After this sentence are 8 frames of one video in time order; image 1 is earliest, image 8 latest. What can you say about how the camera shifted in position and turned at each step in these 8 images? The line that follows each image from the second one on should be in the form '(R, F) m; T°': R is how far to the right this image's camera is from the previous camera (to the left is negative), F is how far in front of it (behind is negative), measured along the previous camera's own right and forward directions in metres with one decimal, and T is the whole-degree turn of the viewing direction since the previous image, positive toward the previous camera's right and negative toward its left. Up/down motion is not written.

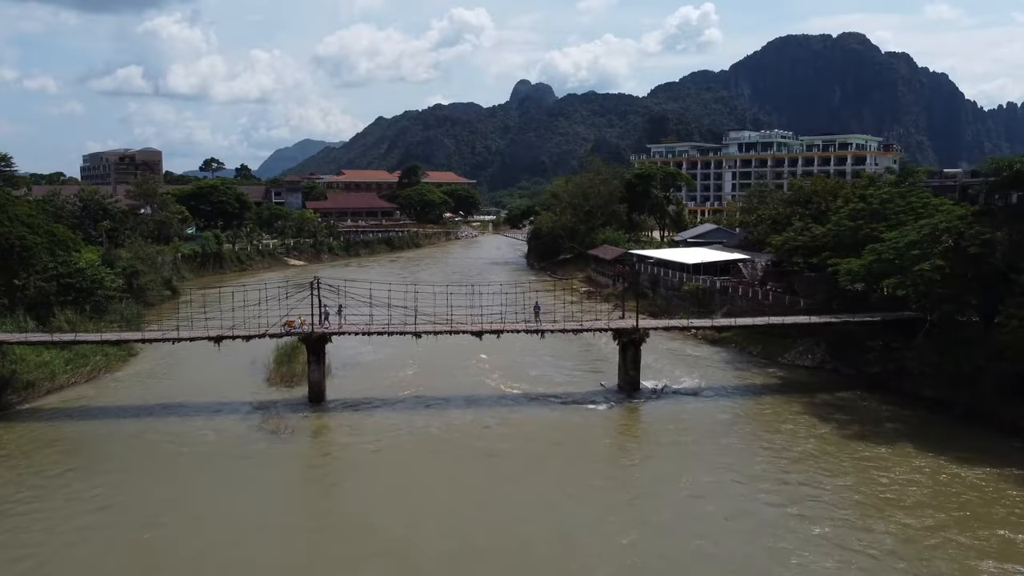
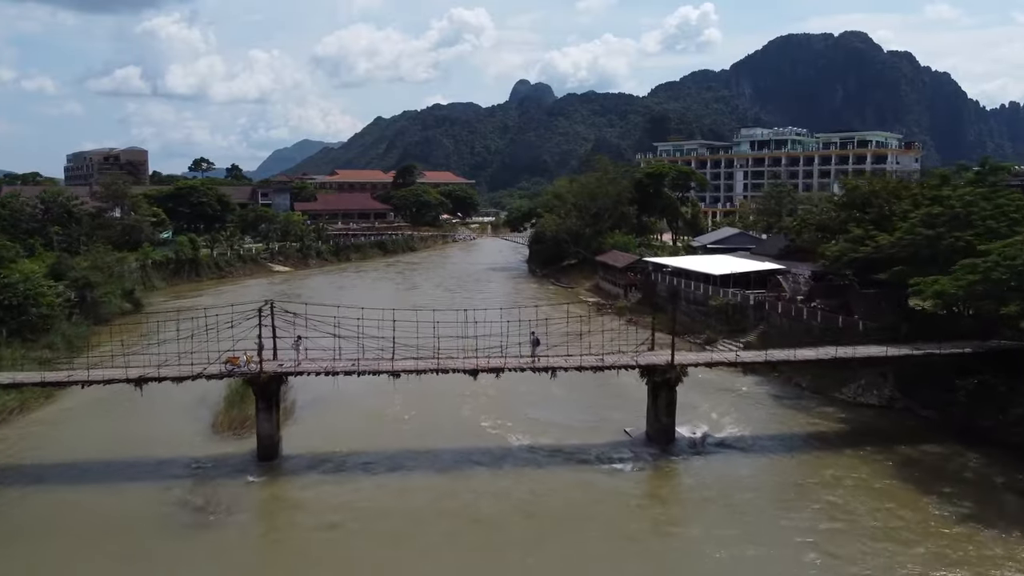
(-0.1, +4.1) m; 0°
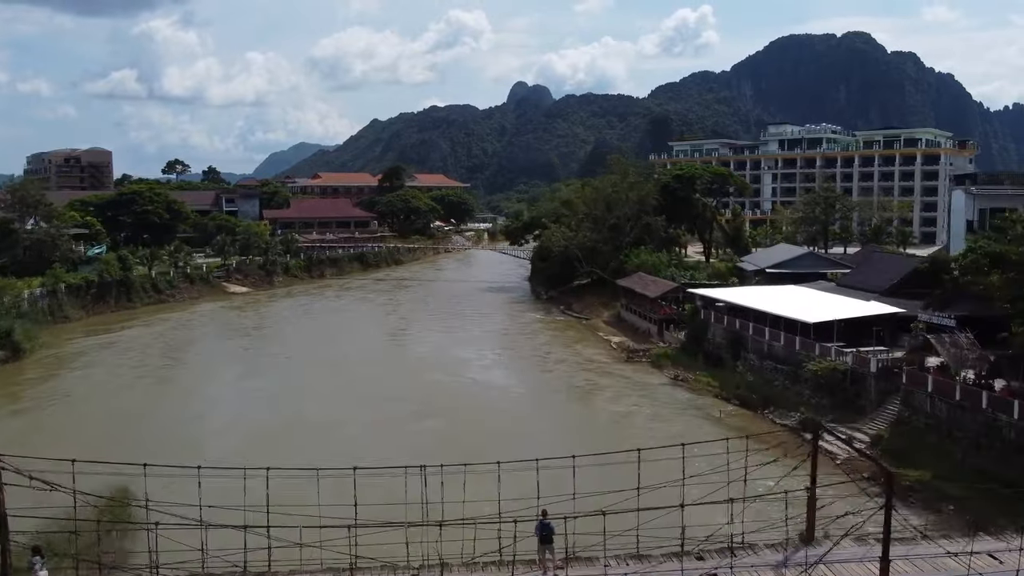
(-0.1, +8.7) m; 0°
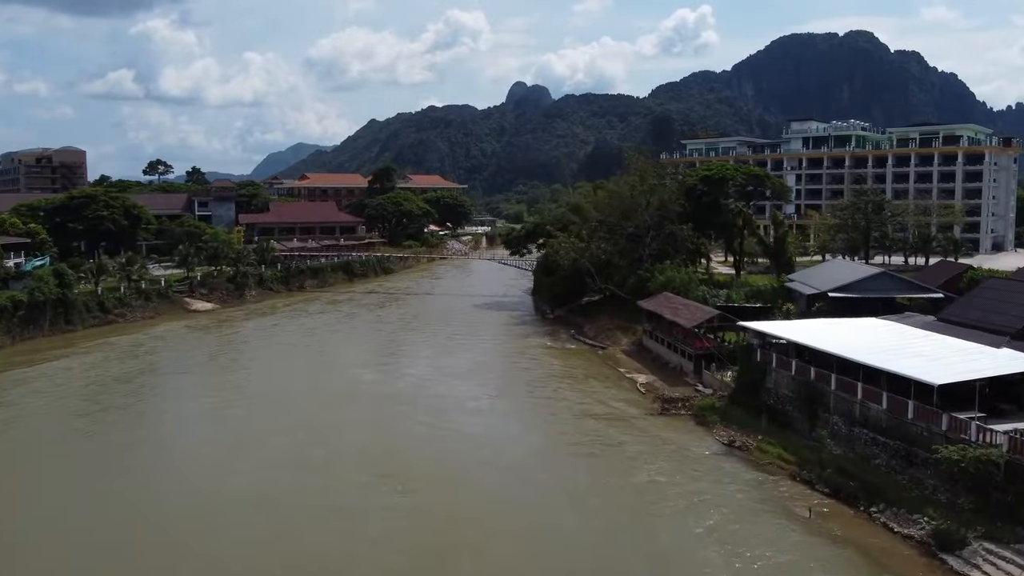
(-0.1, +5.6) m; 0°
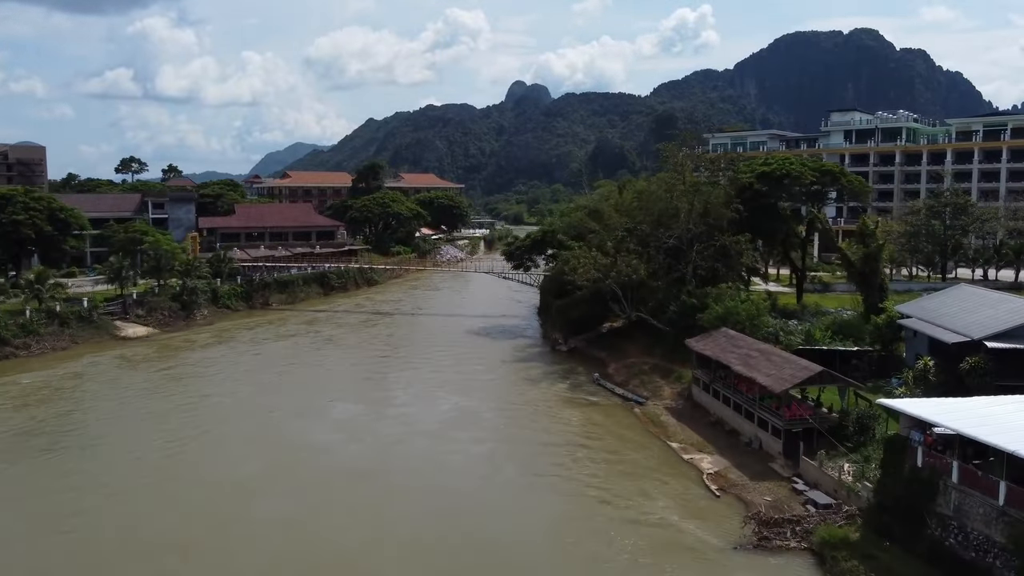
(-0.1, +7.7) m; 0°
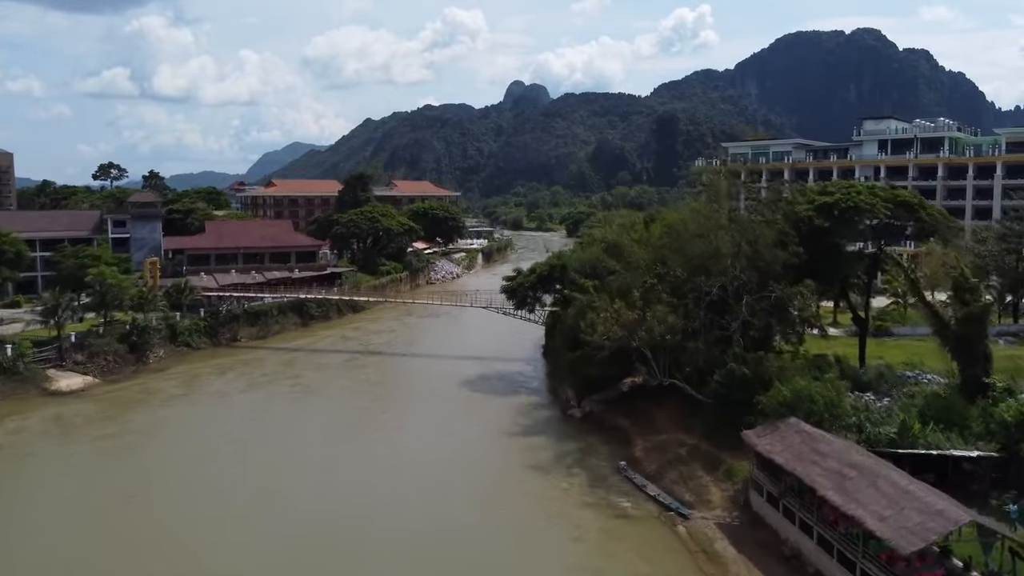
(-0.1, +5.2) m; 0°
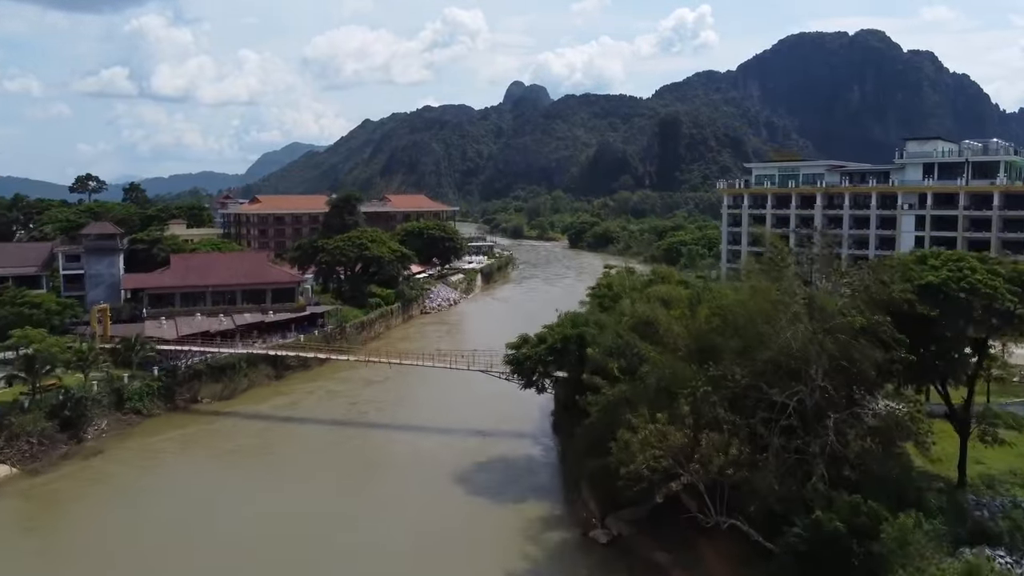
(-0.2, +5.2) m; 0°
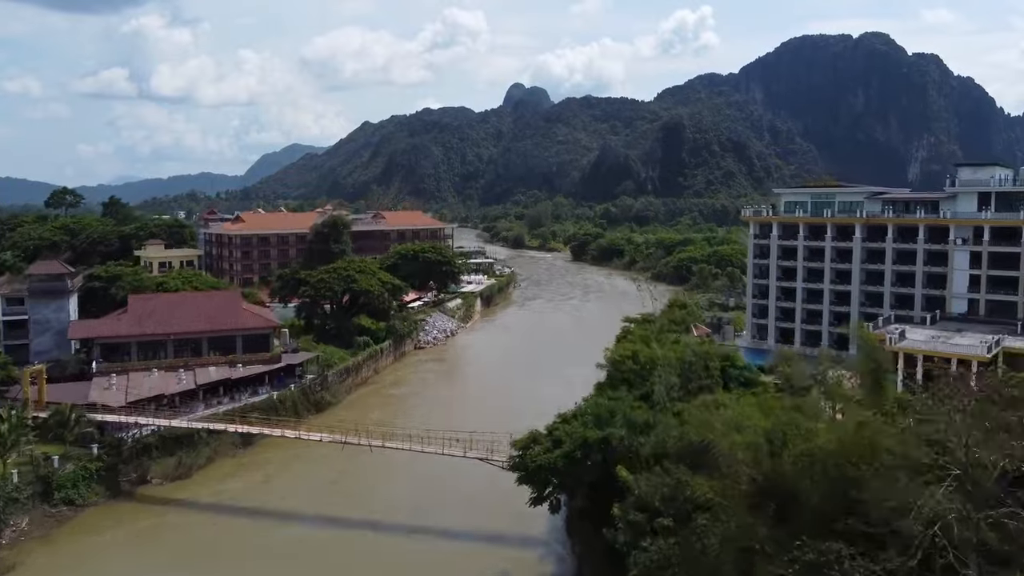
(-0.2, +5.0) m; 0°
